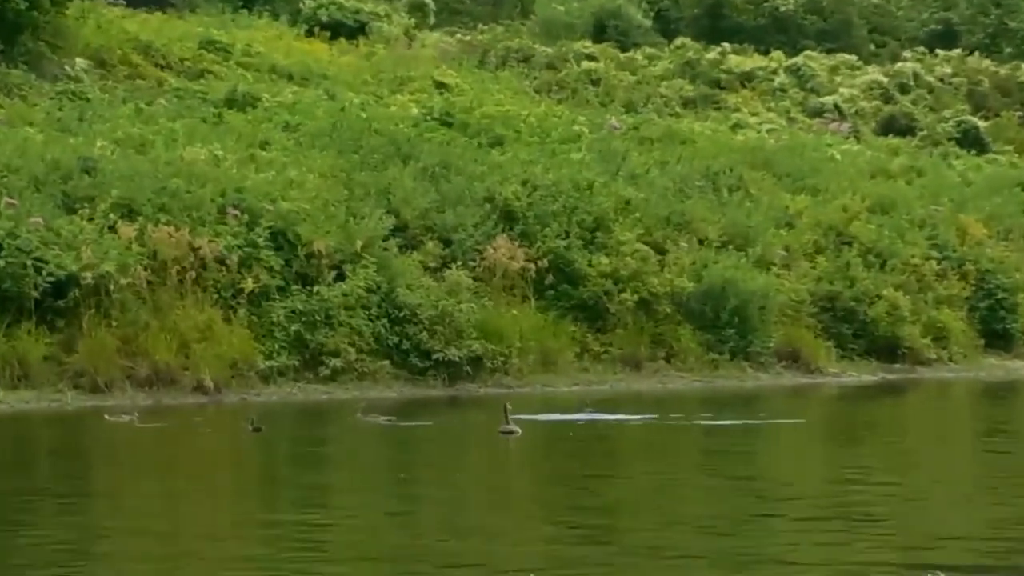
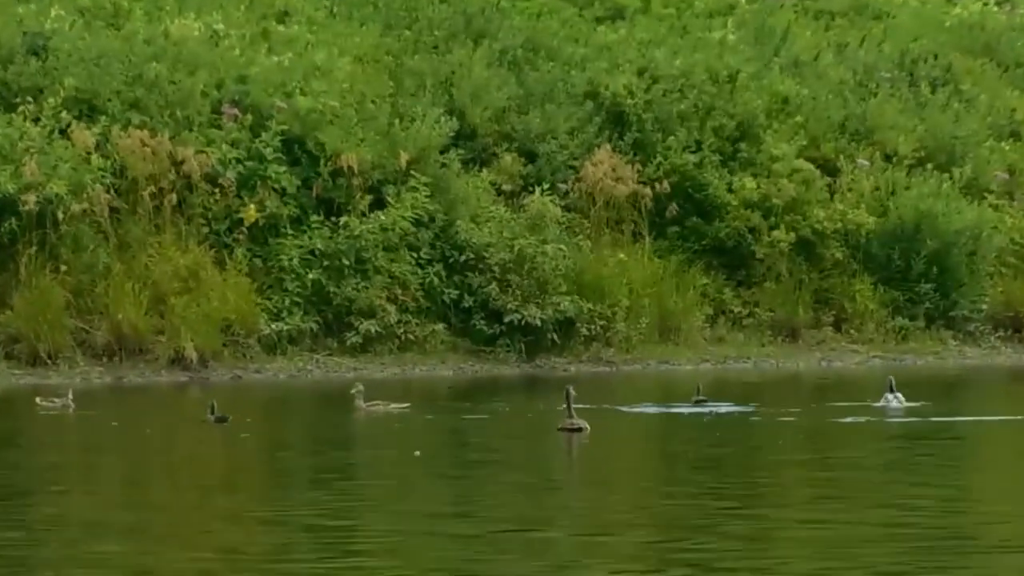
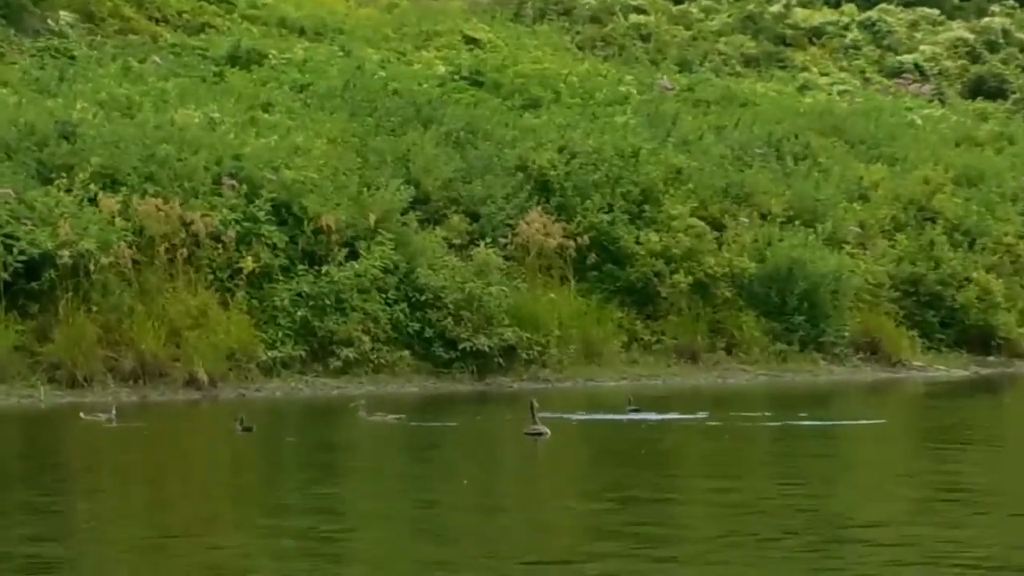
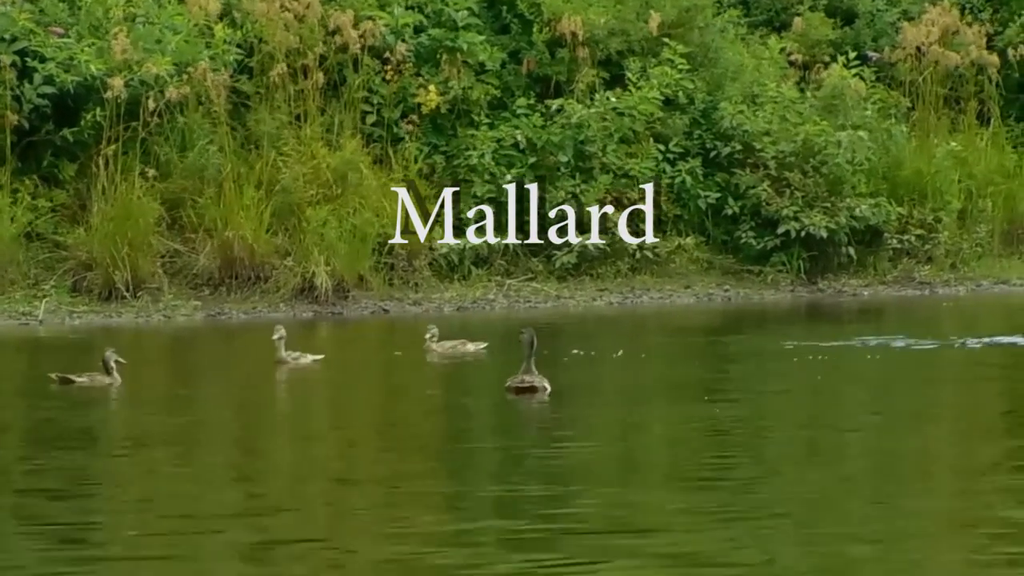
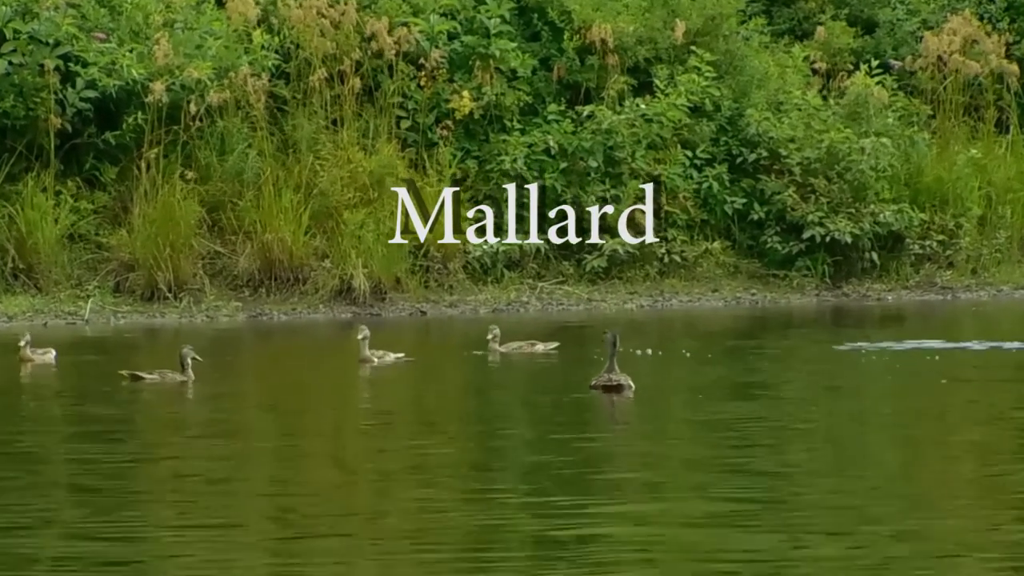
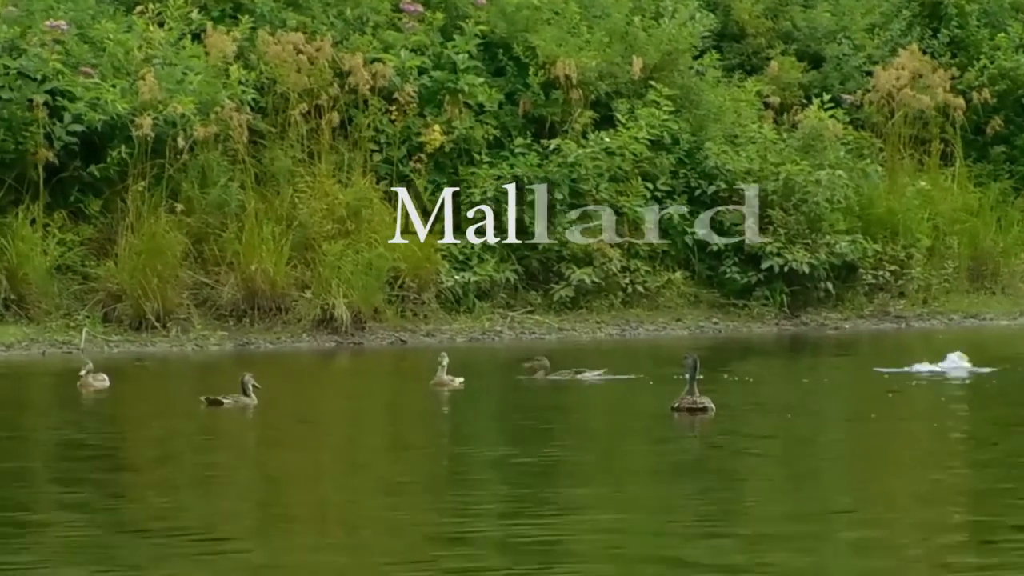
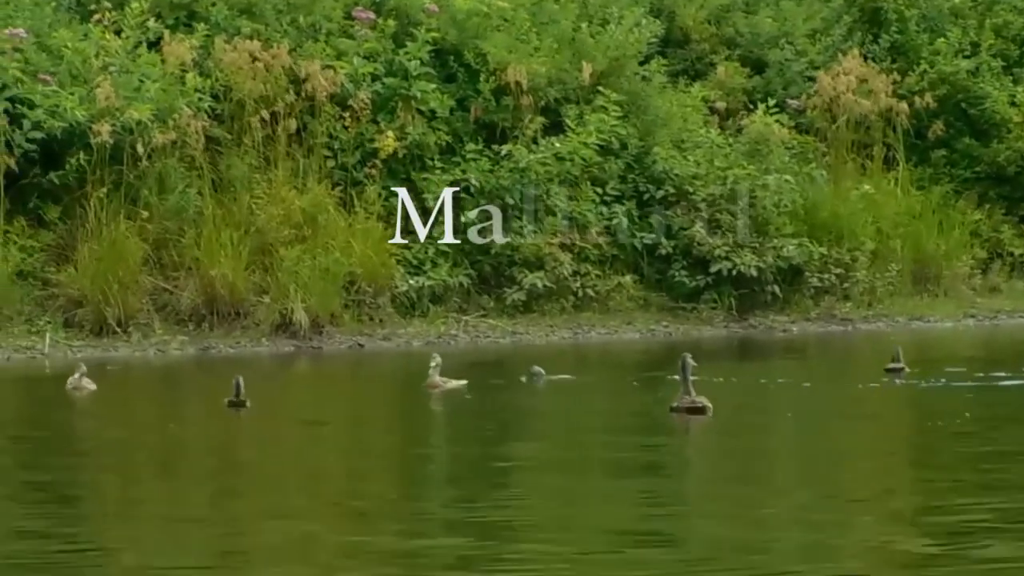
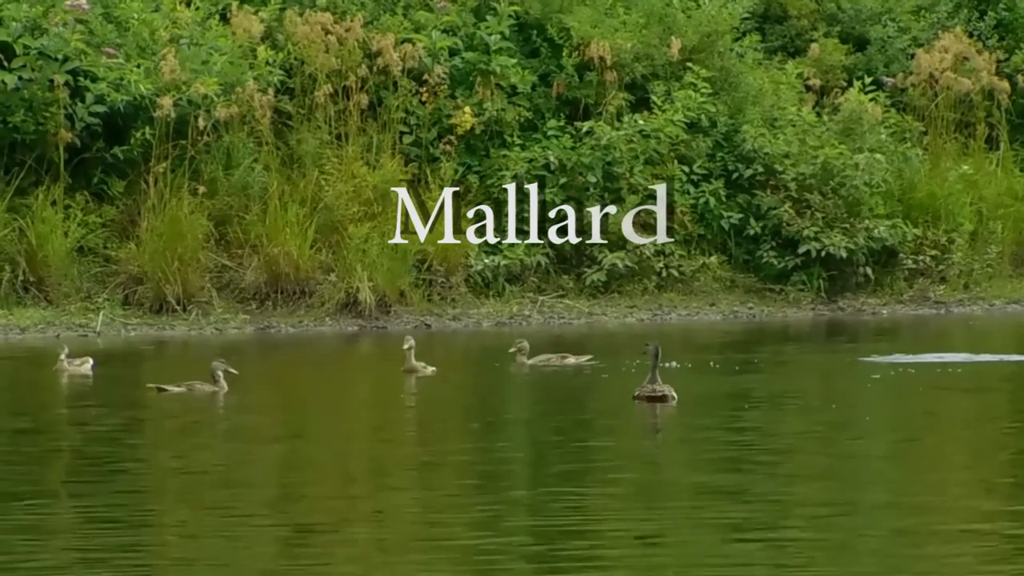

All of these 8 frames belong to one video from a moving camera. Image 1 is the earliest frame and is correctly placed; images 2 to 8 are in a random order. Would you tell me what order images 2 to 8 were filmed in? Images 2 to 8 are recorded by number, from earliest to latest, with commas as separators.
3, 2, 7, 6, 8, 5, 4
